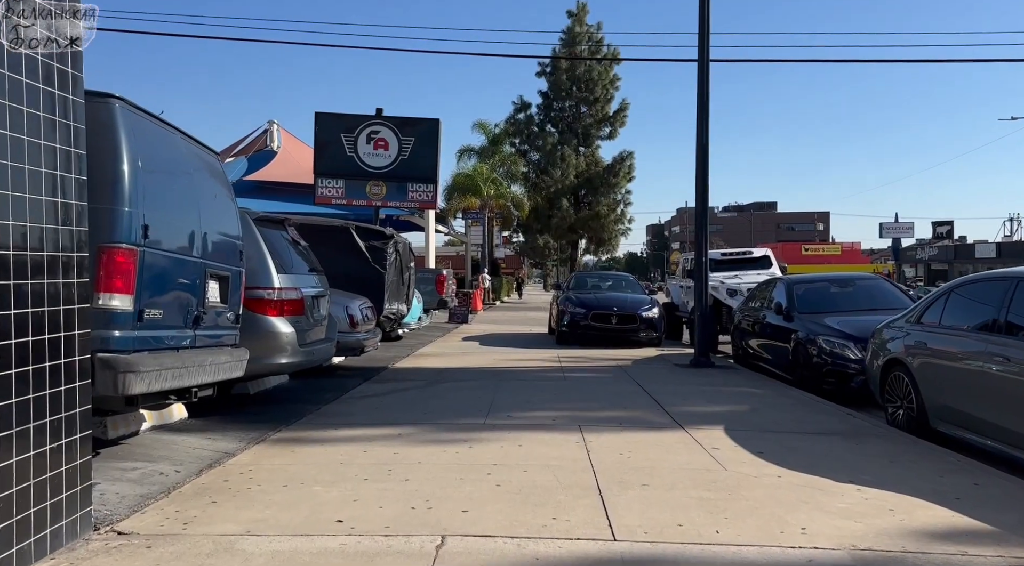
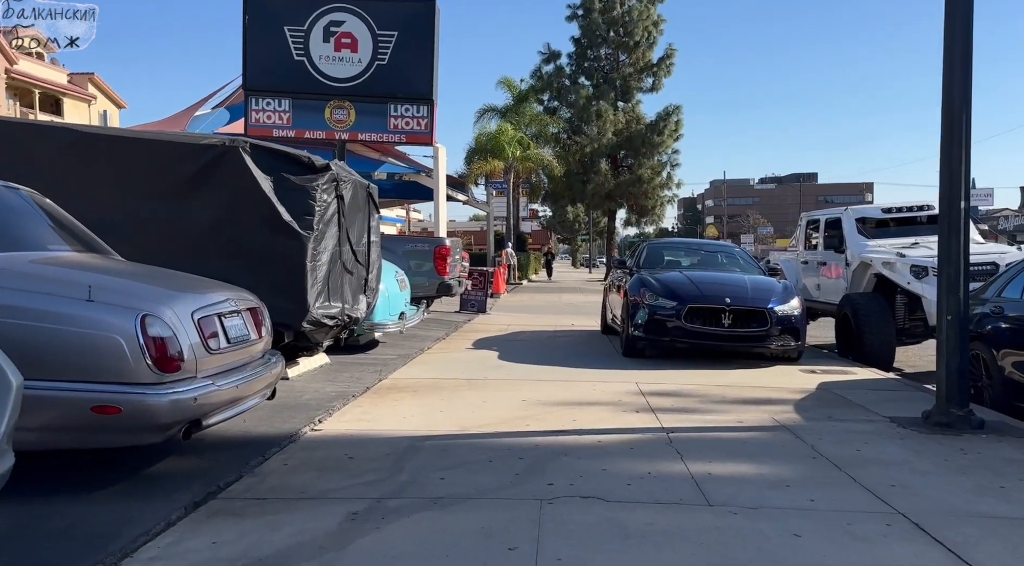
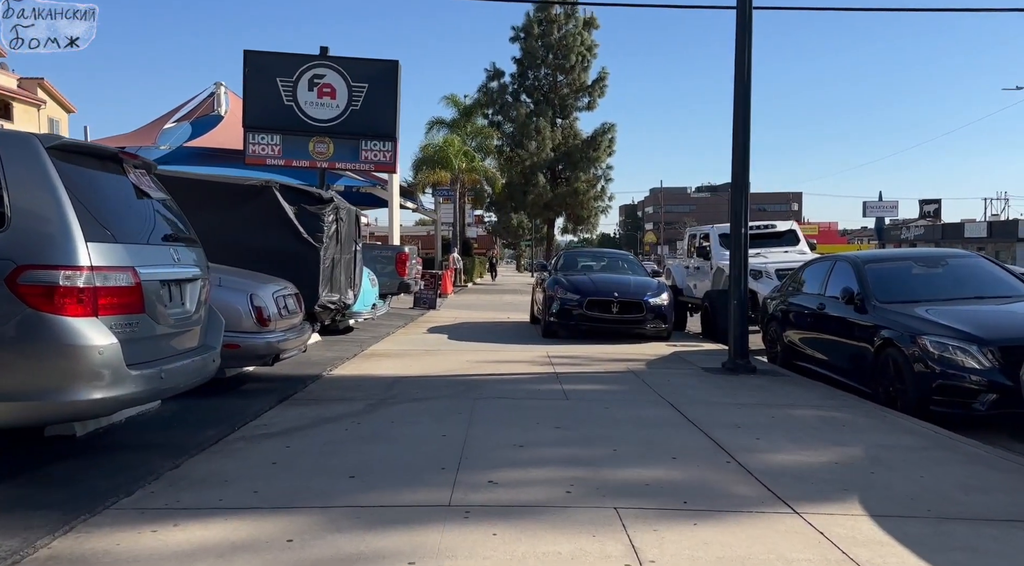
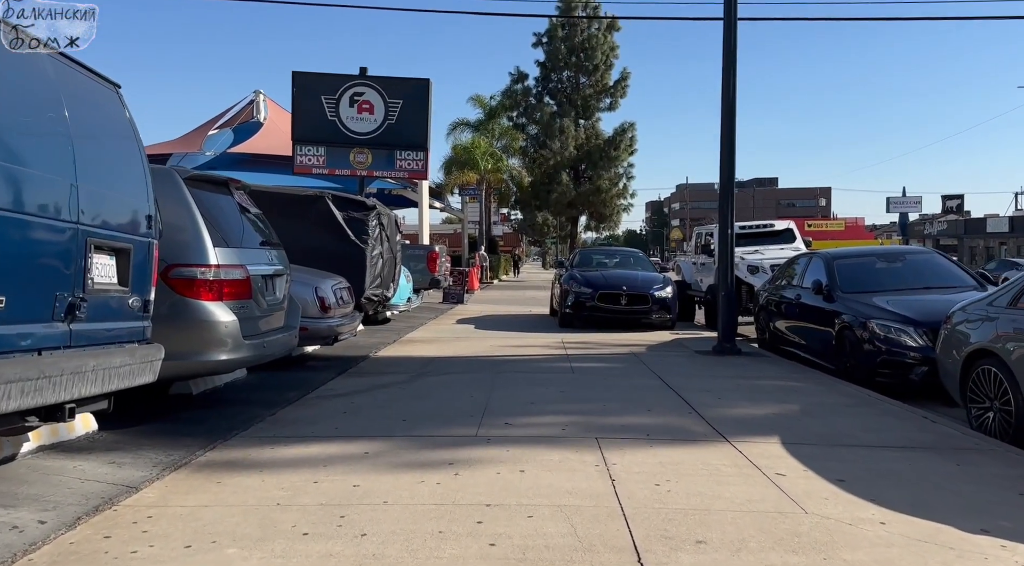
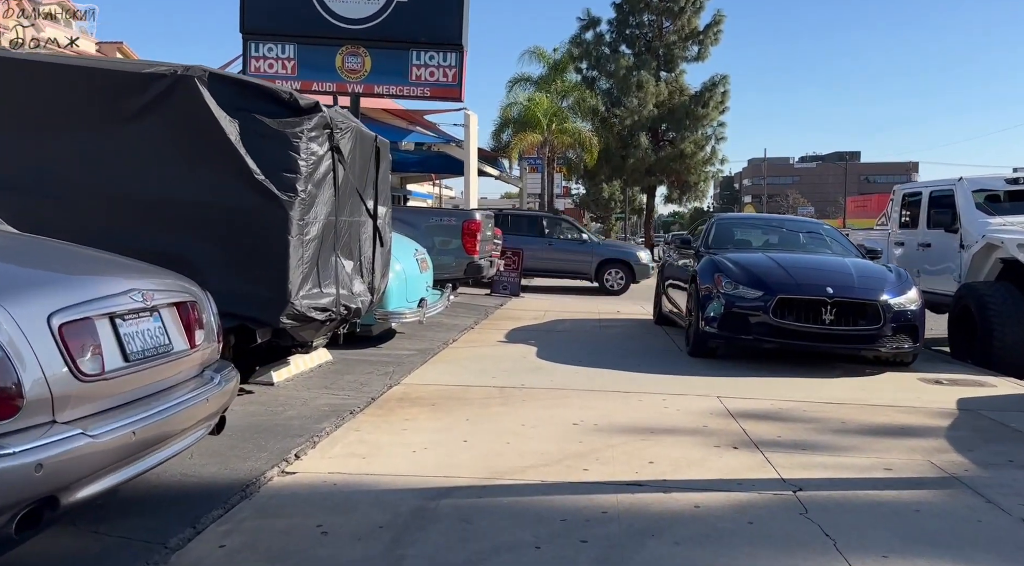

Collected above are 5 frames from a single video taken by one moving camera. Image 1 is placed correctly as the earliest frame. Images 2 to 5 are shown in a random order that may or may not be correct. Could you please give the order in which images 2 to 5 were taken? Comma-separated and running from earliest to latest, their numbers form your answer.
4, 3, 2, 5
